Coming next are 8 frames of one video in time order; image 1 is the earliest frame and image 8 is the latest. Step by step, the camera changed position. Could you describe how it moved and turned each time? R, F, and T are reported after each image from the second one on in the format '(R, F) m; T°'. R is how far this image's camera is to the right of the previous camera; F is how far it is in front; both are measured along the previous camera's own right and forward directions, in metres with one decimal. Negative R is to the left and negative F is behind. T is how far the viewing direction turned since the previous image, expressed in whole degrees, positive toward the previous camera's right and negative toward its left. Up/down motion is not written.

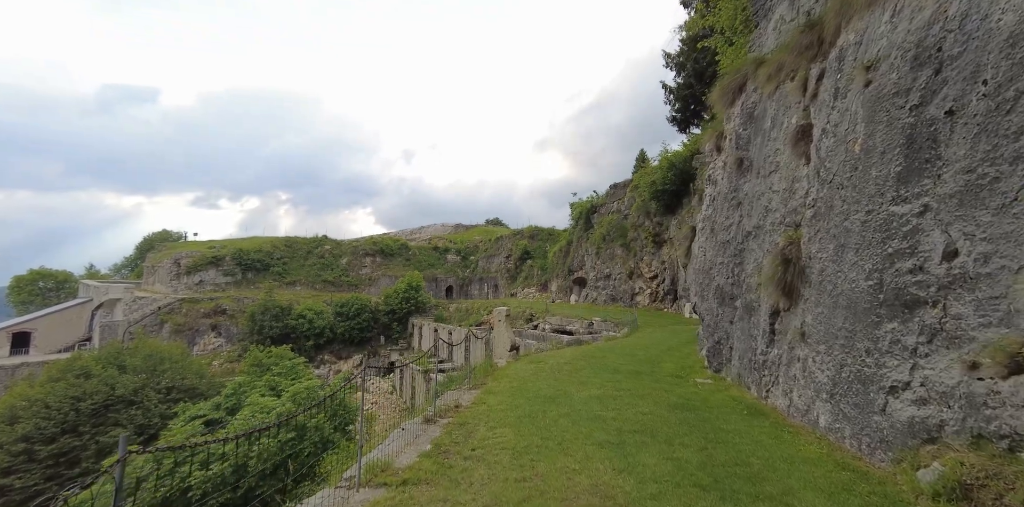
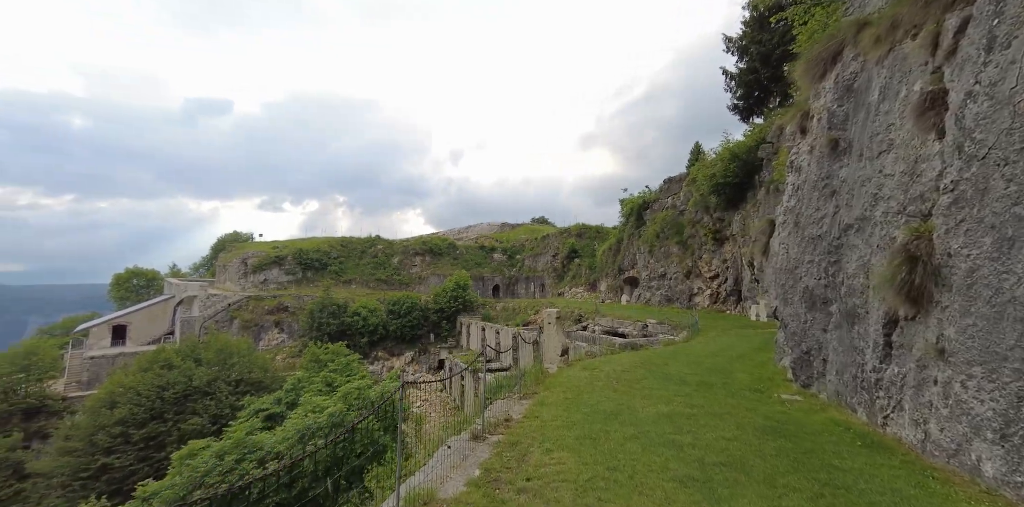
(-0.1, +0.4) m; -5°
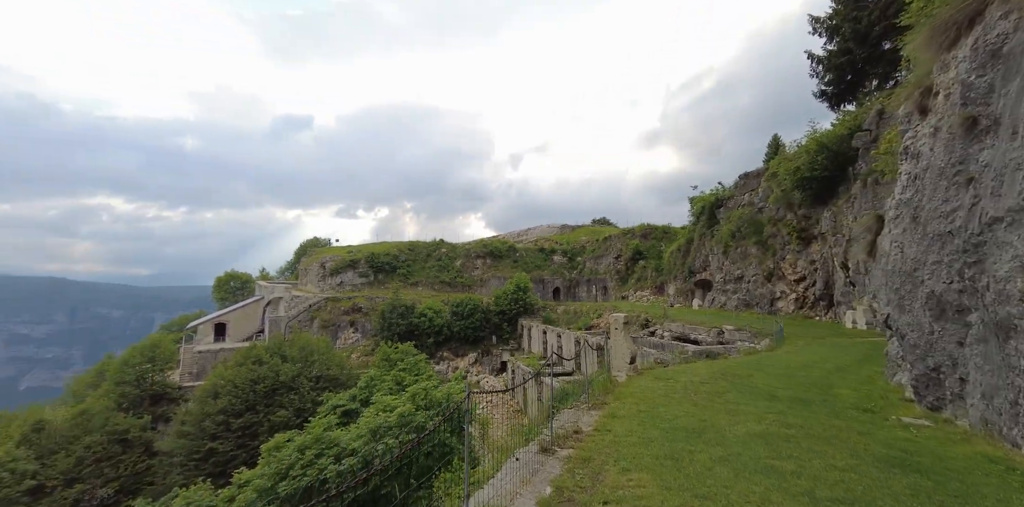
(-0.1, +0.3) m; -7°
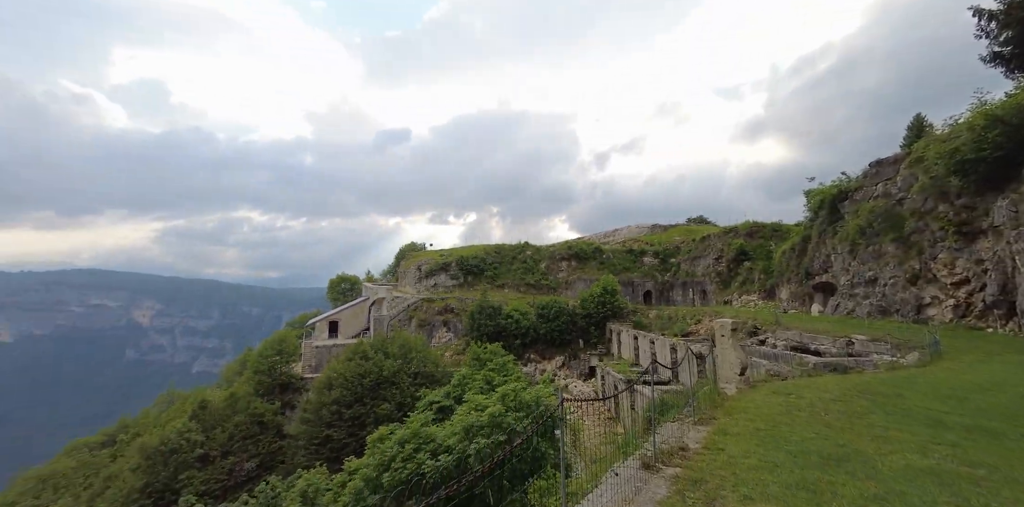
(-0.2, +0.4) m; -10°
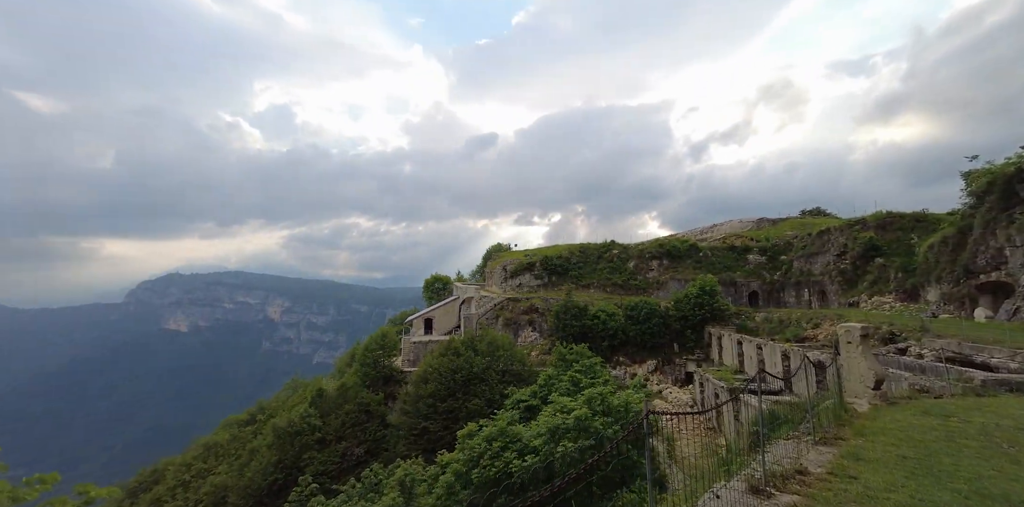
(+0.1, +0.8) m; -10°
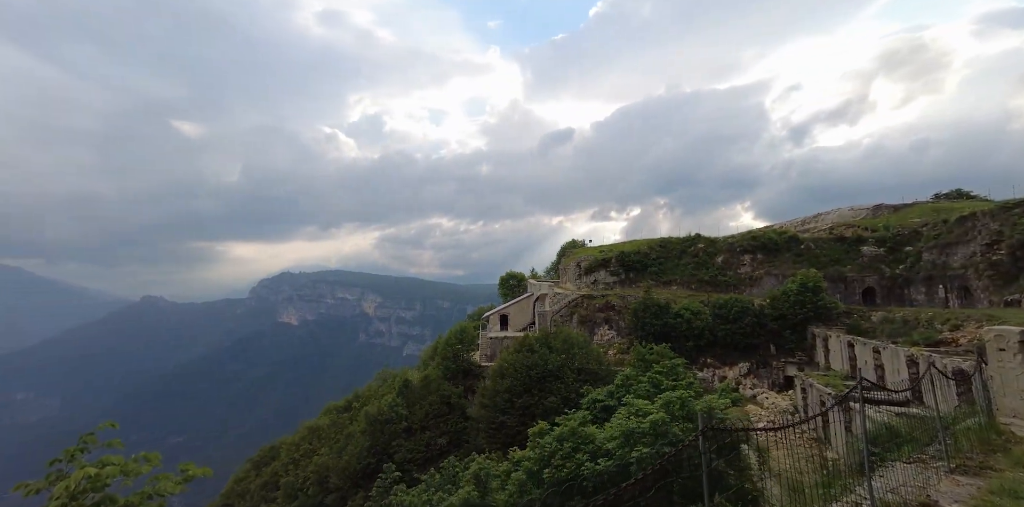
(+0.1, +1.0) m; -9°
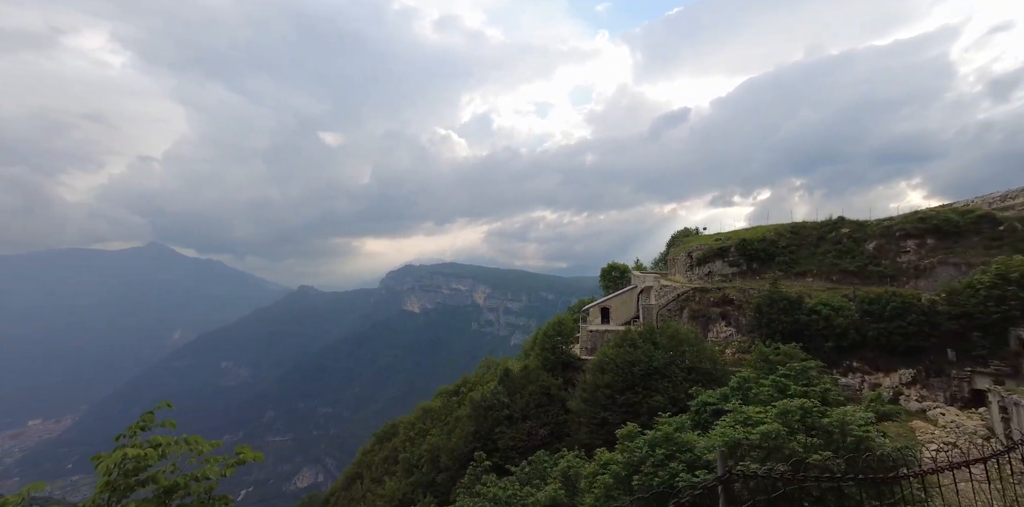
(0.0, +2.2) m; -12°
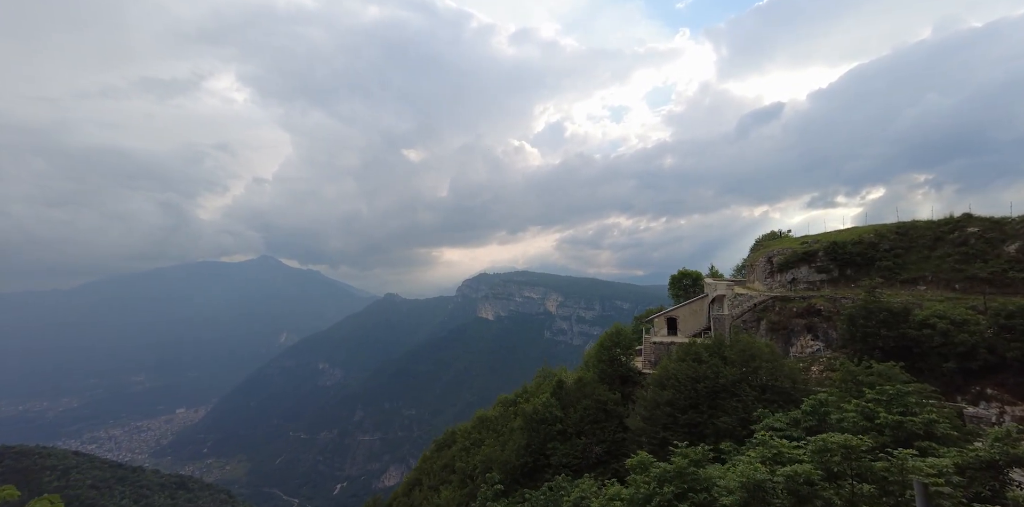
(+1.9, +3.0) m; -8°
